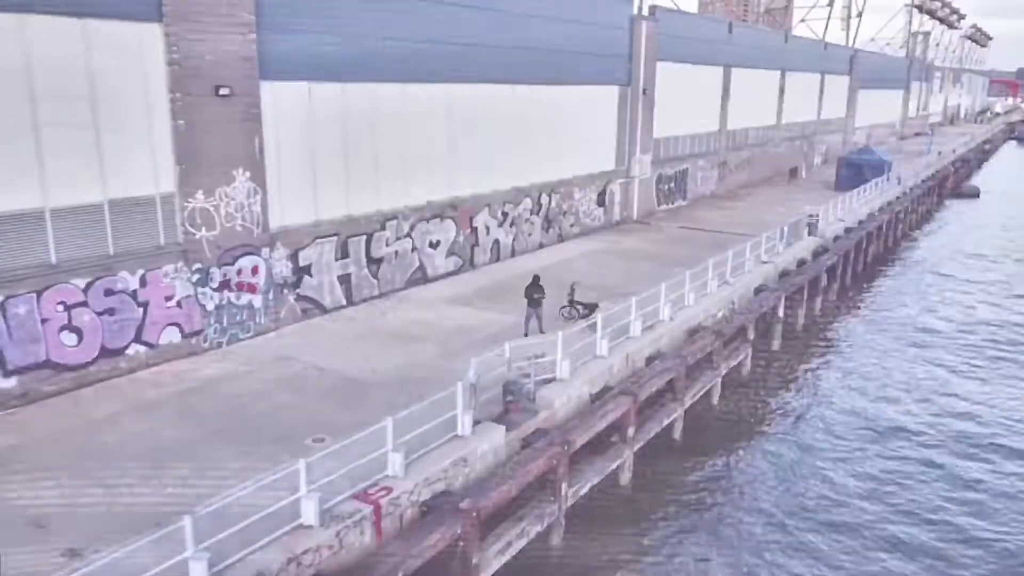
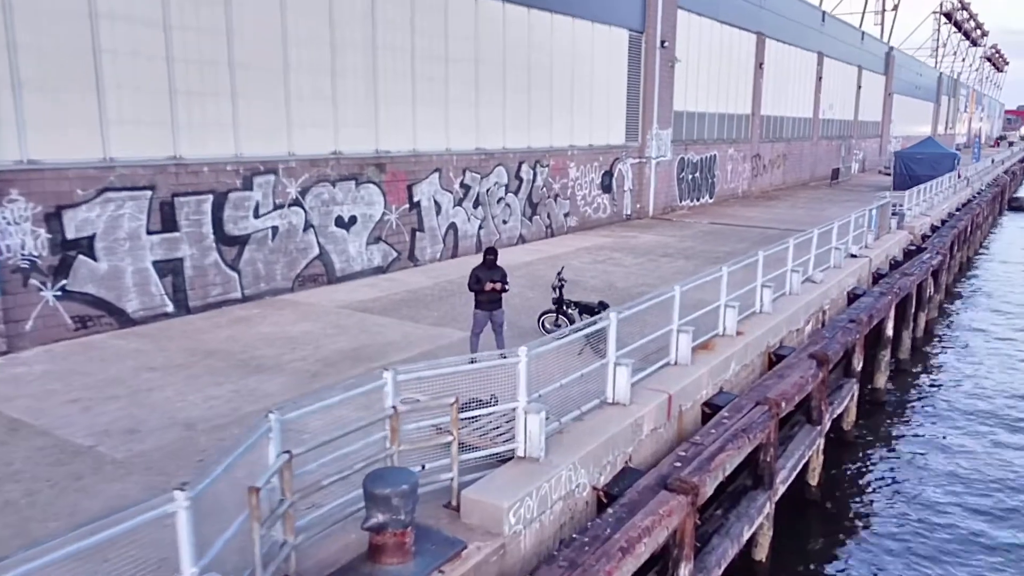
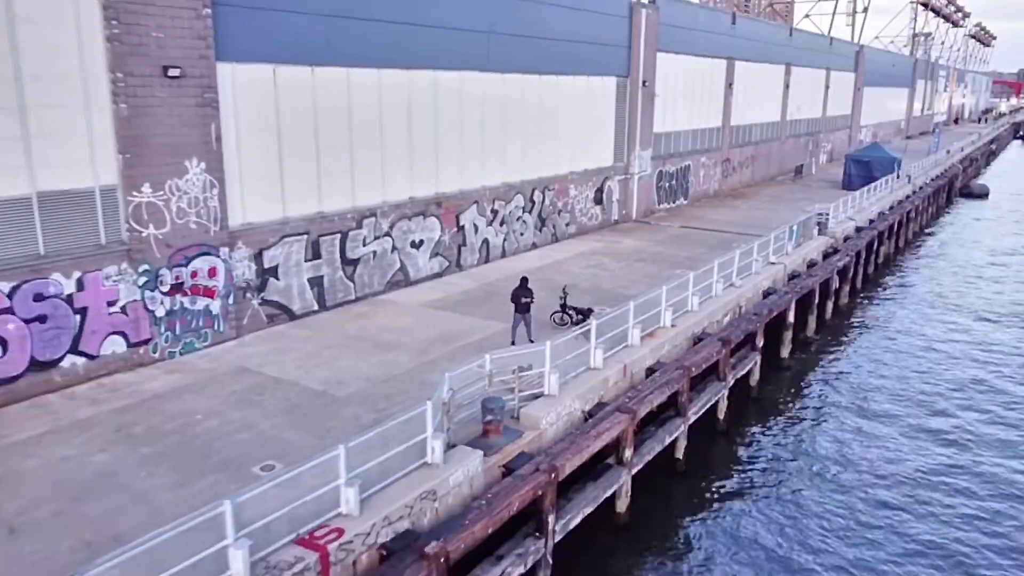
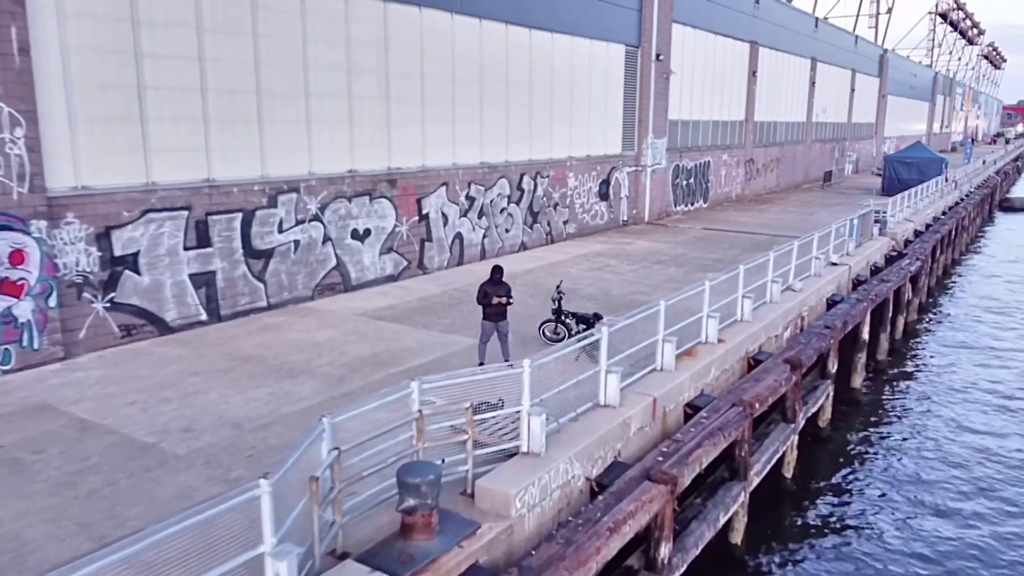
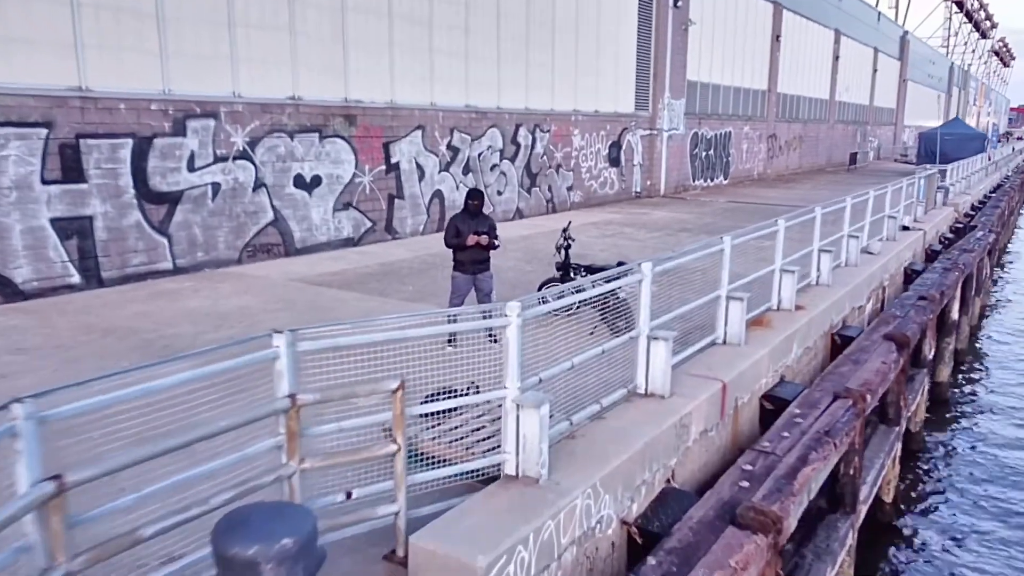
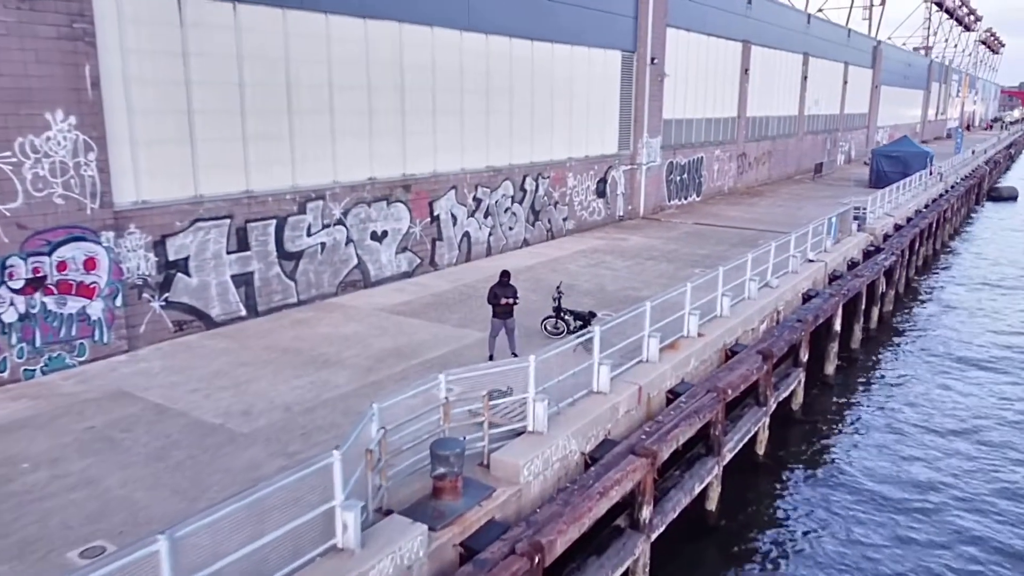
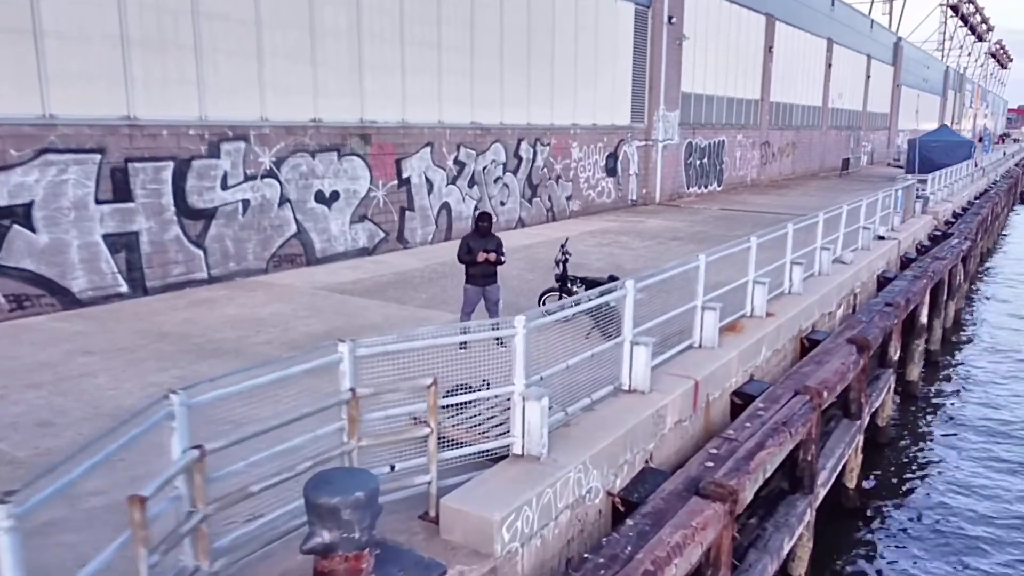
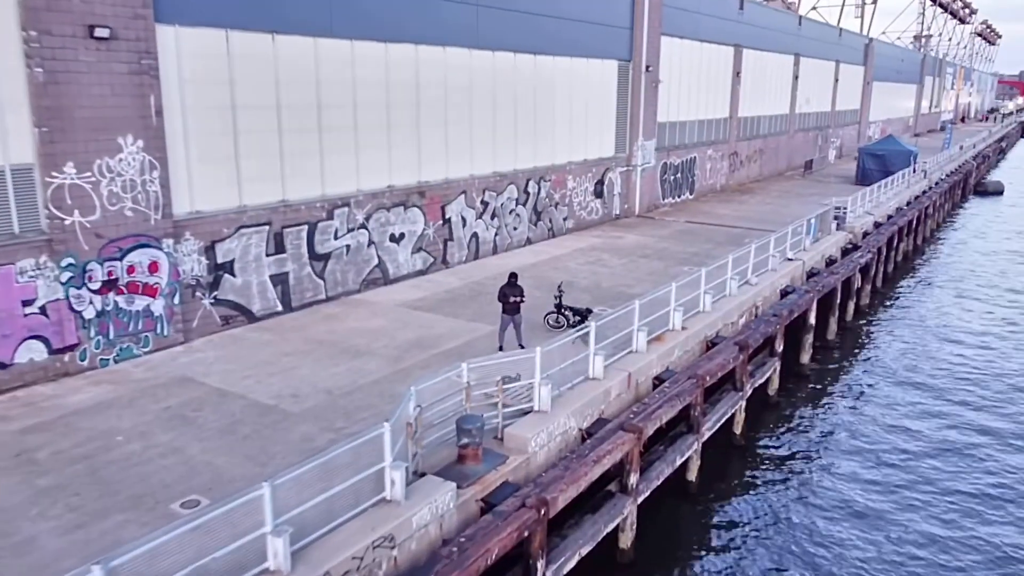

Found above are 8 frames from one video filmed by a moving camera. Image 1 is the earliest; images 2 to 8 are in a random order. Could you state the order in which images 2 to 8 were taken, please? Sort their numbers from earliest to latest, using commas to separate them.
3, 8, 6, 4, 2, 7, 5
